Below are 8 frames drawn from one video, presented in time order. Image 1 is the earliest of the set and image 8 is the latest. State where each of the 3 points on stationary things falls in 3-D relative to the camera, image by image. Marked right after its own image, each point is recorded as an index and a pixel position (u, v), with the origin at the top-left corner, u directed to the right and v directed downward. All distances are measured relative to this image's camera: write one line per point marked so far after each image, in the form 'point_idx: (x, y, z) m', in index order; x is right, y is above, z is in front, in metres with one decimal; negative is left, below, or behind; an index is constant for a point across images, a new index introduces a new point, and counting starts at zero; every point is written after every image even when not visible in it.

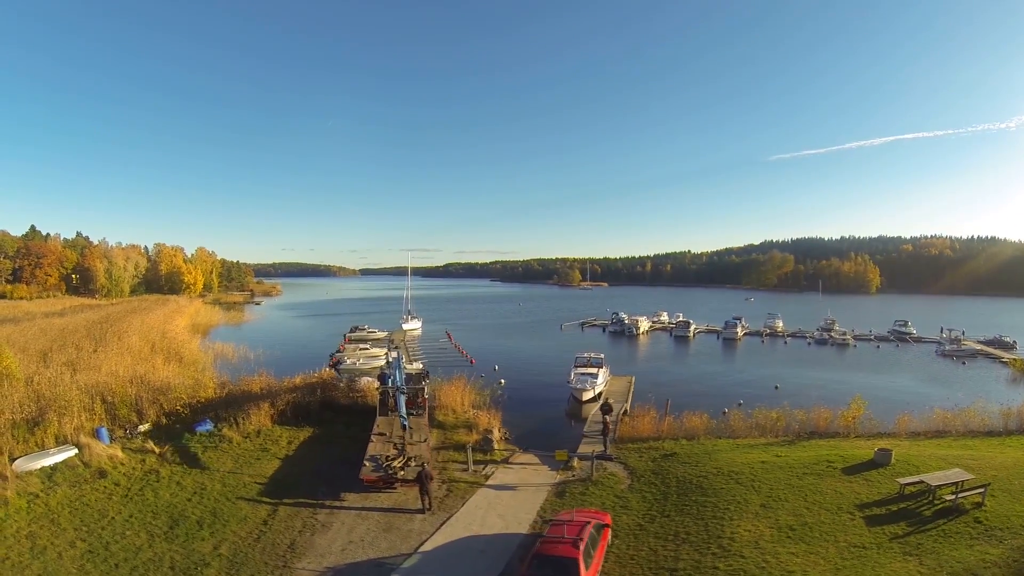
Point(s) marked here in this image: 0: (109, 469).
0: (-10.2, -4.6, +13.6) m
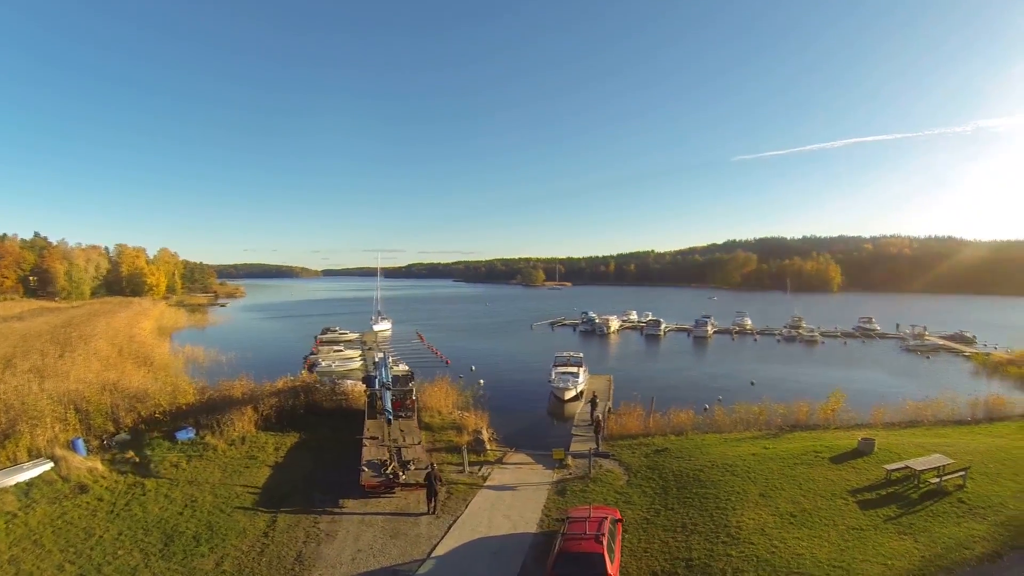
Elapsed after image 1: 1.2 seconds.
0: (-9.9, -4.6, +12.5) m
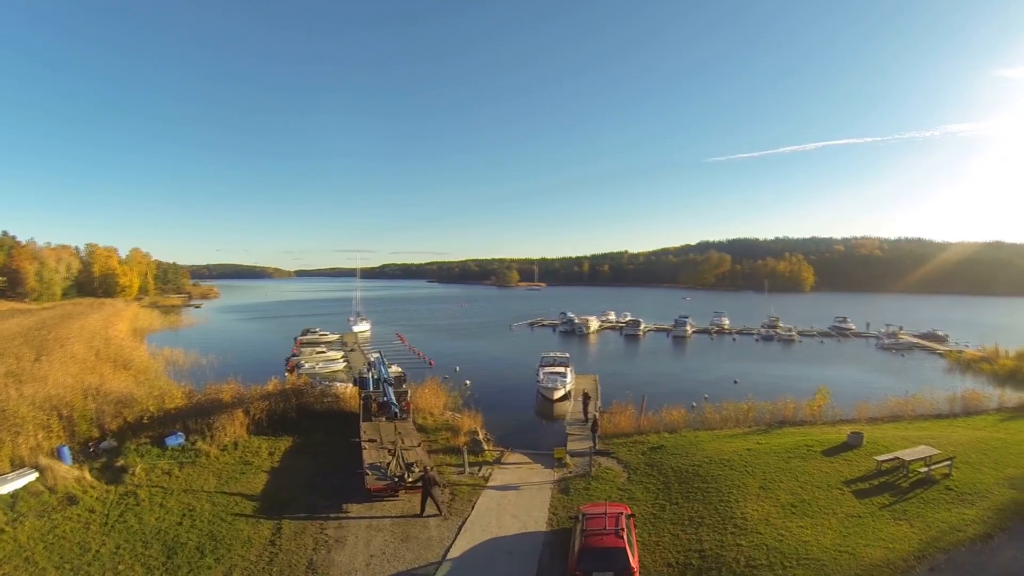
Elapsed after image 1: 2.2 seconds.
0: (-9.5, -4.5, +11.7) m
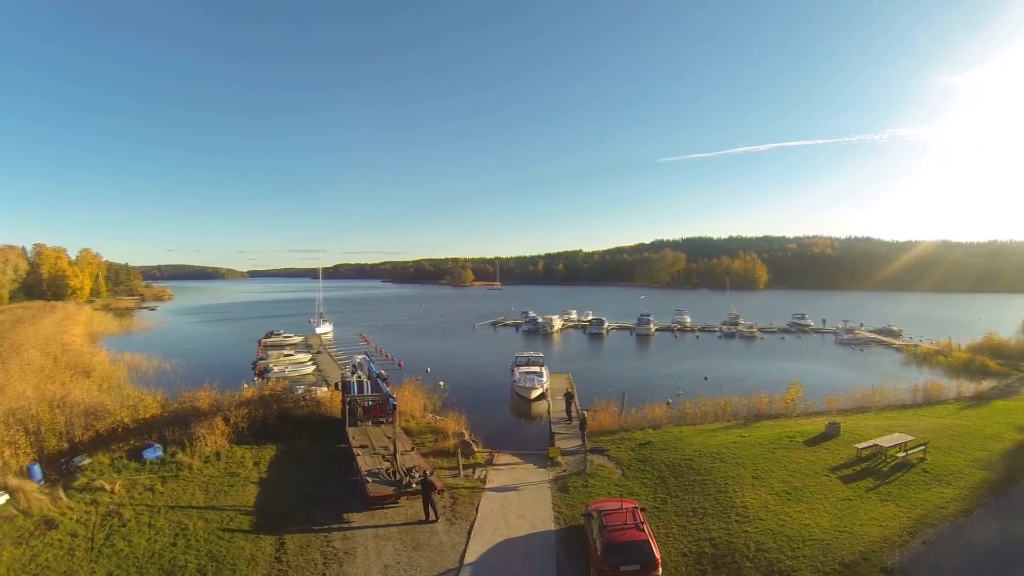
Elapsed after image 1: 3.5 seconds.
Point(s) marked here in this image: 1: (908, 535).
0: (-9.0, -4.5, +10.5) m
1: (+8.5, -5.2, +11.4) m
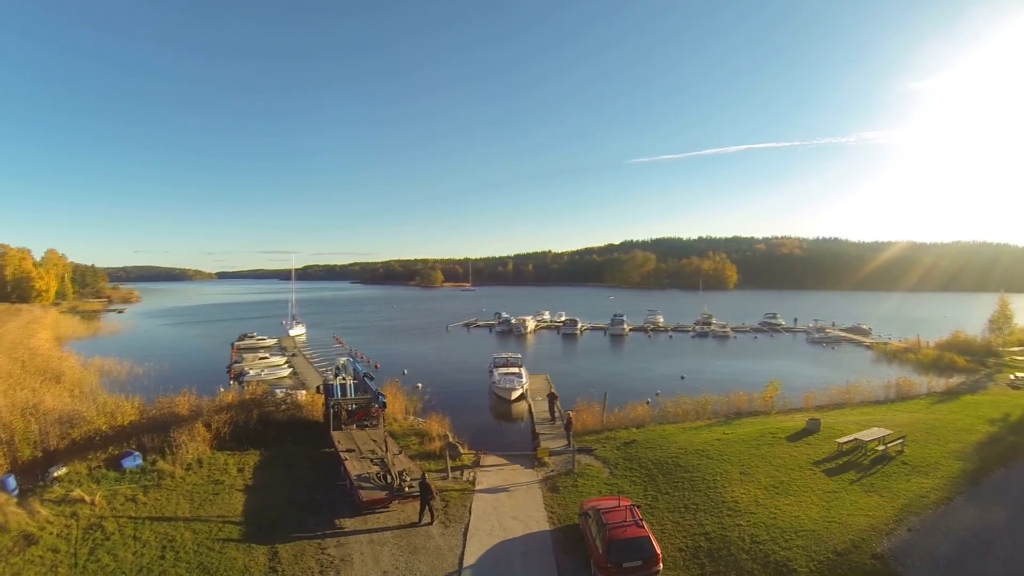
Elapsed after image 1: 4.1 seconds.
0: (-8.9, -4.6, +9.9) m
1: (+8.5, -5.2, +12.0) m
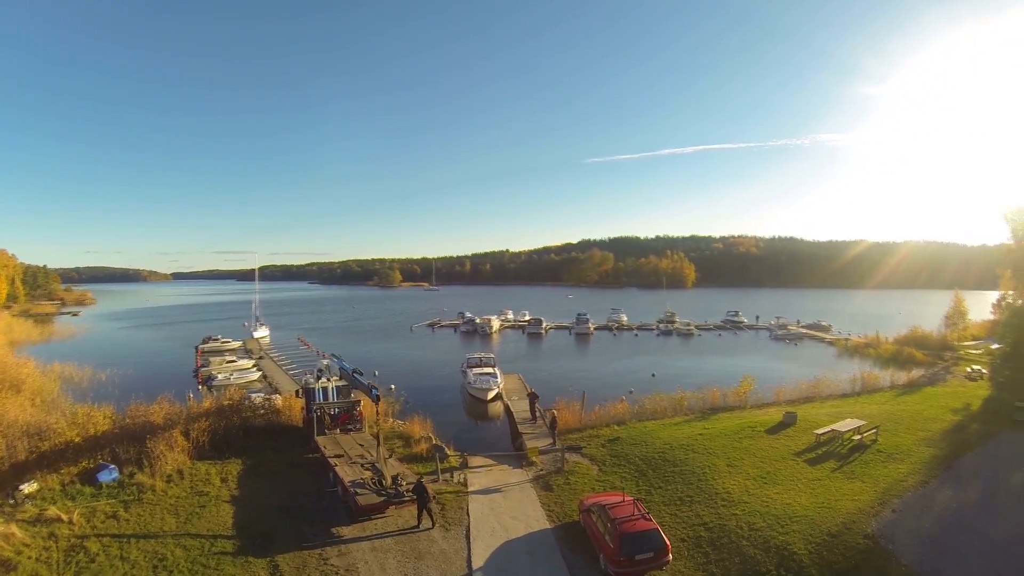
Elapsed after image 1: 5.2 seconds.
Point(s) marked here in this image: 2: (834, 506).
0: (-8.5, -4.5, +9.0) m
1: (+8.7, -5.2, +12.7) m
2: (+7.8, -5.3, +12.9) m
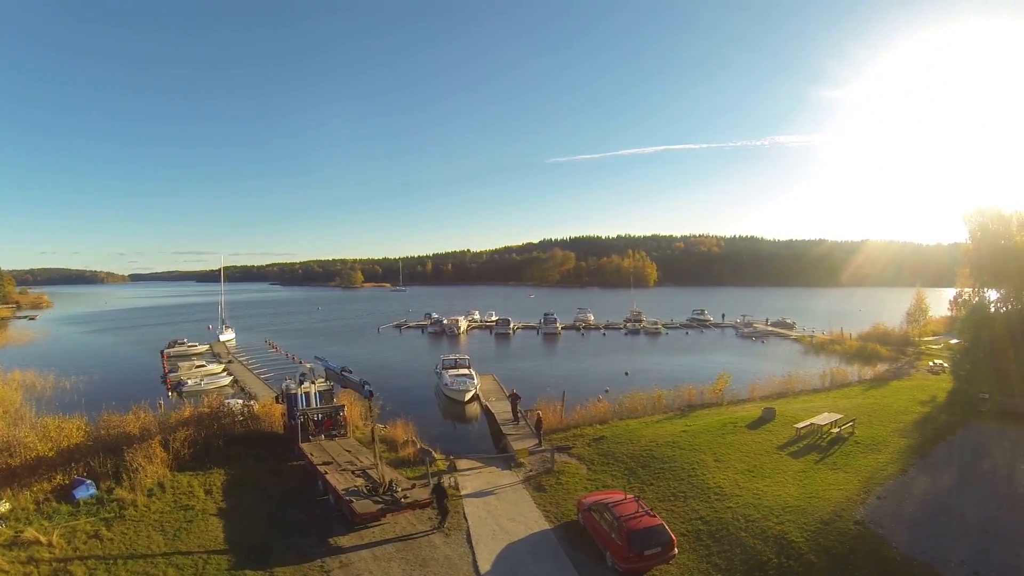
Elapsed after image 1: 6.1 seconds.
0: (-8.1, -4.6, +8.2) m
1: (+8.7, -5.1, +13.3) m
2: (+7.8, -5.2, +13.5) m
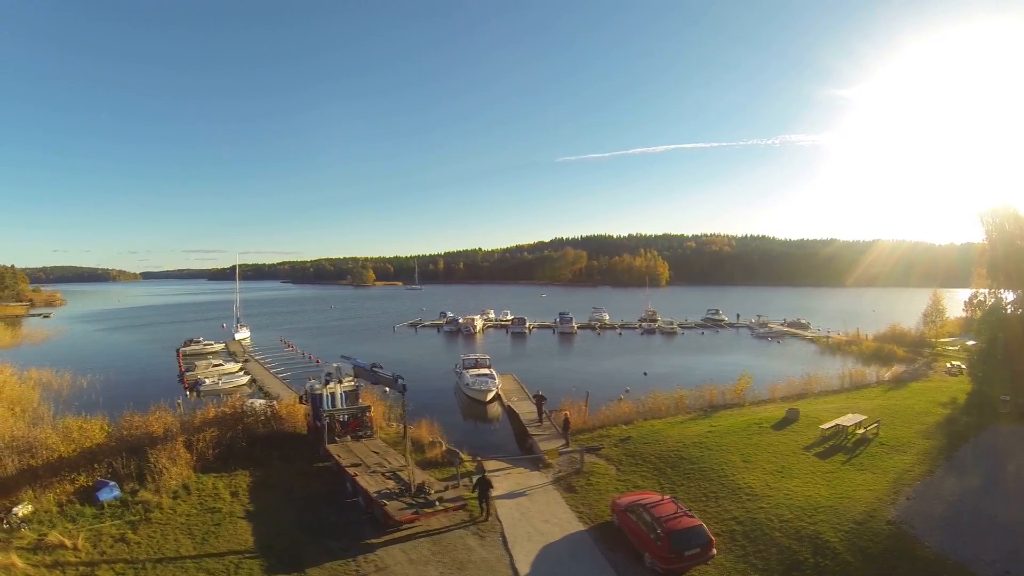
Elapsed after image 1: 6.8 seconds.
0: (-7.2, -4.4, +7.7) m
1: (+9.7, -5.0, +12.6) m
2: (+8.7, -5.1, +12.8) m
